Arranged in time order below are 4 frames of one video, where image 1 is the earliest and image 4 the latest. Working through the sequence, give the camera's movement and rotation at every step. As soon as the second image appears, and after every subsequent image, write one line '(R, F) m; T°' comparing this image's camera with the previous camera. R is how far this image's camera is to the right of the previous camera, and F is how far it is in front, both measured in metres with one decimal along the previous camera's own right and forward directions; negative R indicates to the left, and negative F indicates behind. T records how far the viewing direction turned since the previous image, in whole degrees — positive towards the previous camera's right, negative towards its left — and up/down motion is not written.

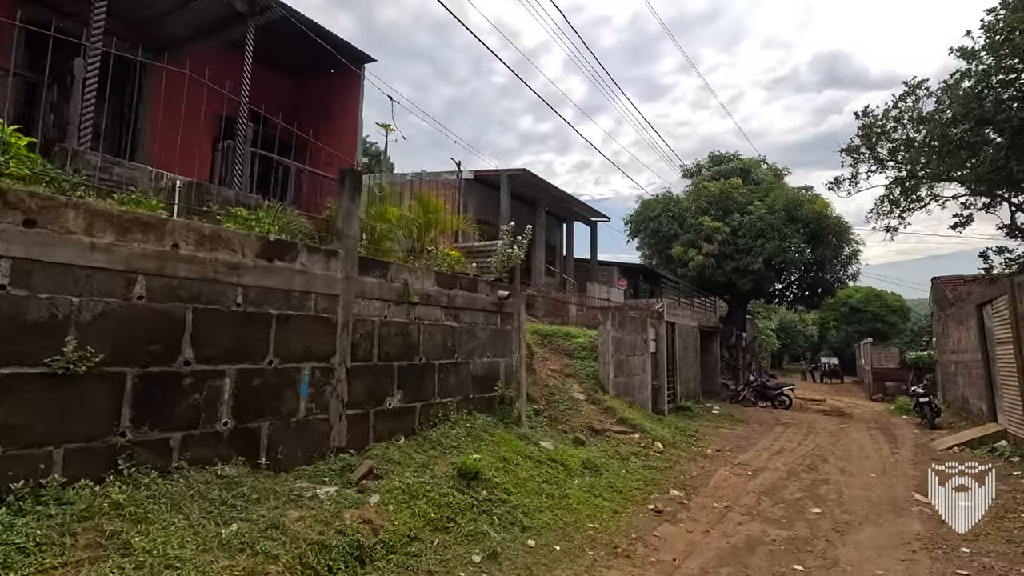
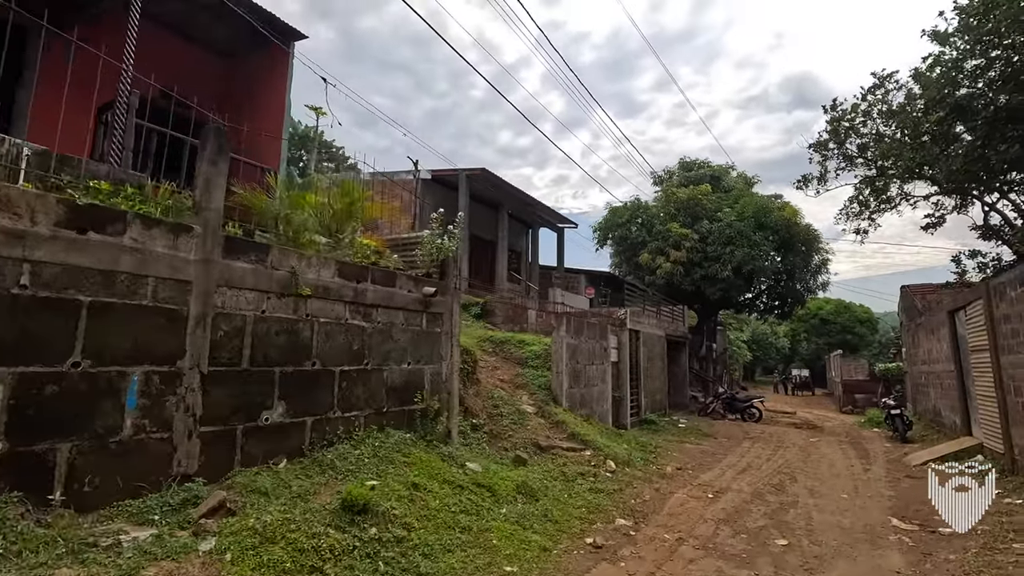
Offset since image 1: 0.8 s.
(+0.6, +0.9) m; +2°
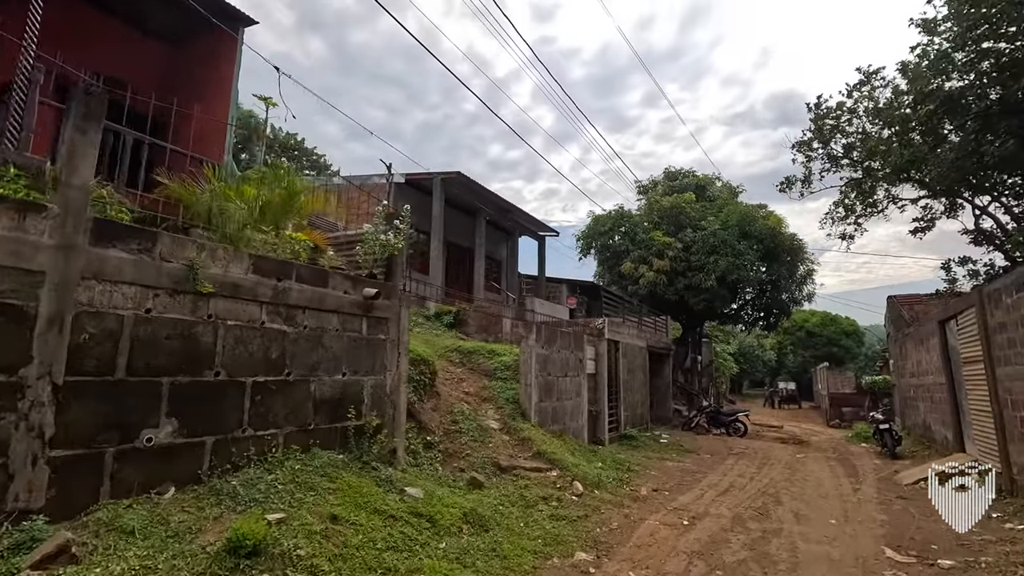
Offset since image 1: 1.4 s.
(+0.4, +0.6) m; +1°
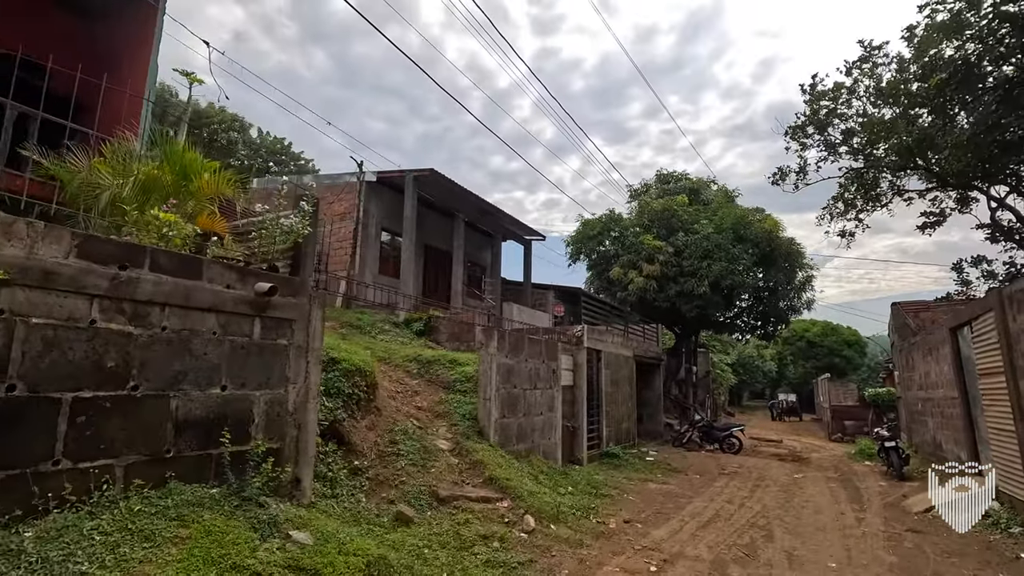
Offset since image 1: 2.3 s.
(+0.6, +1.0) m; 0°
